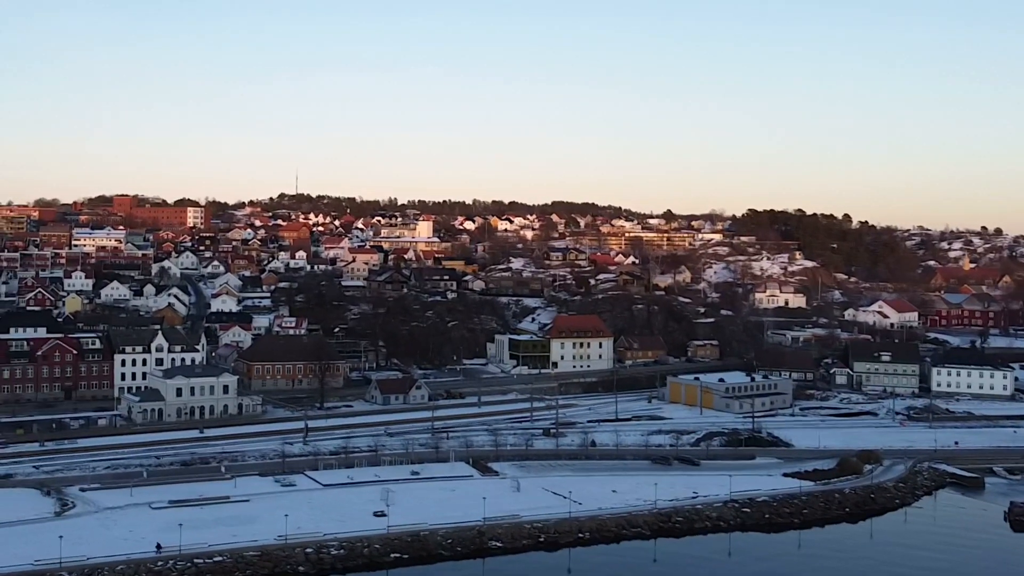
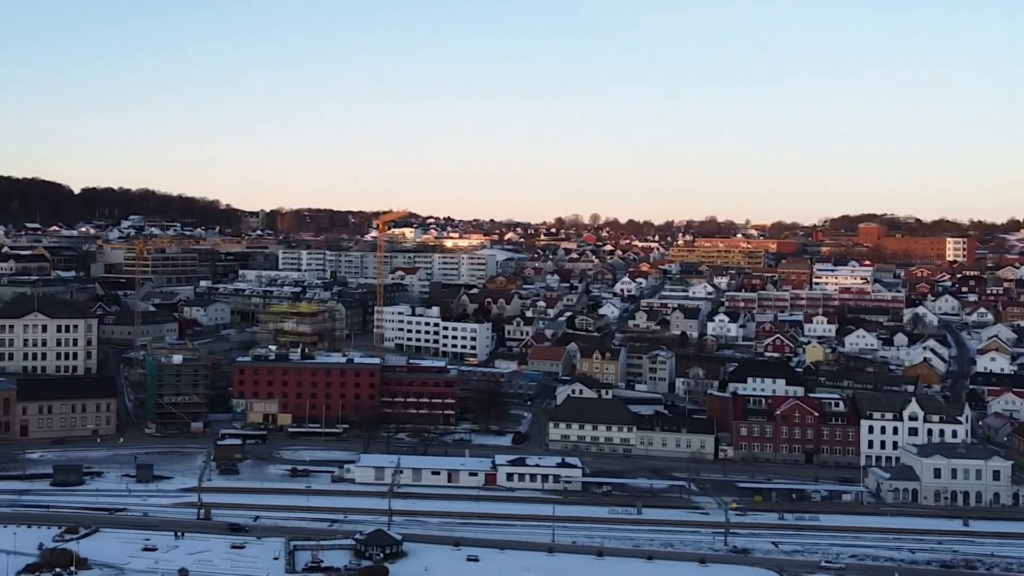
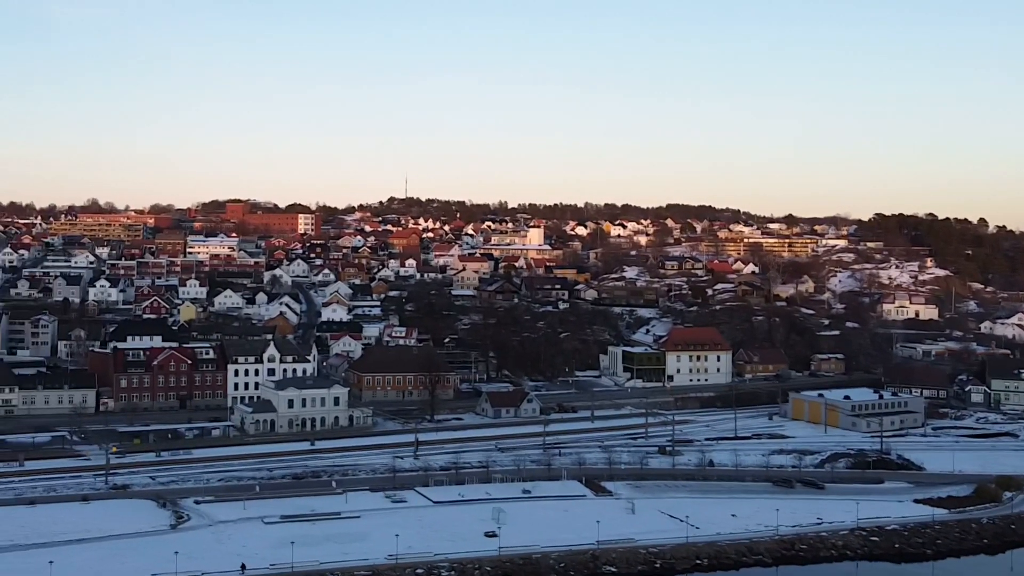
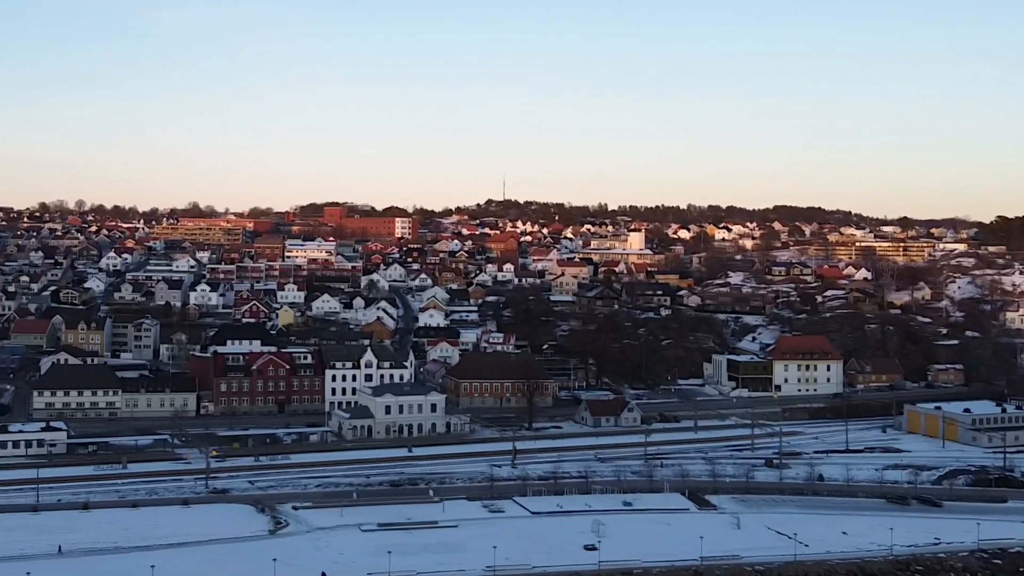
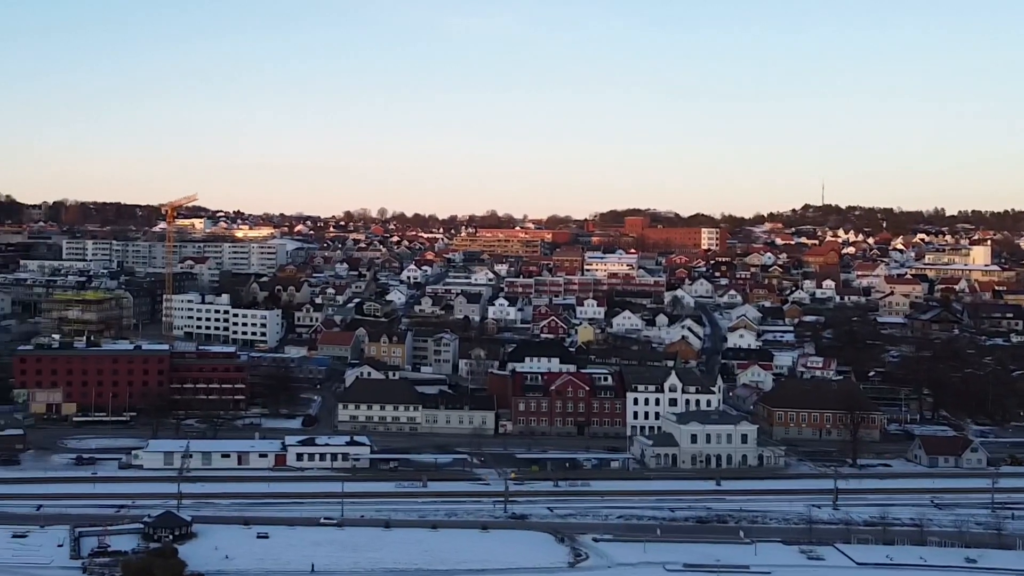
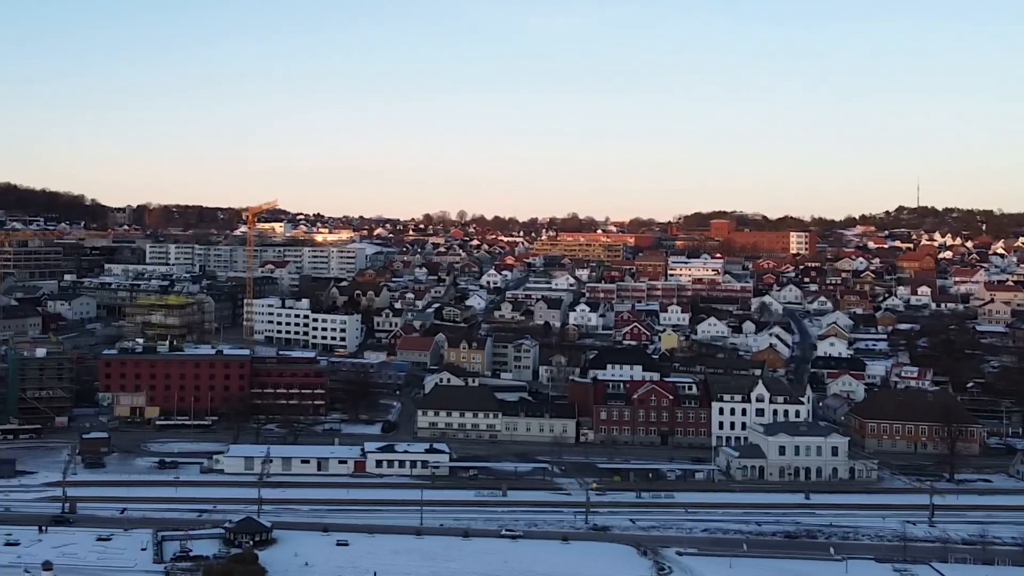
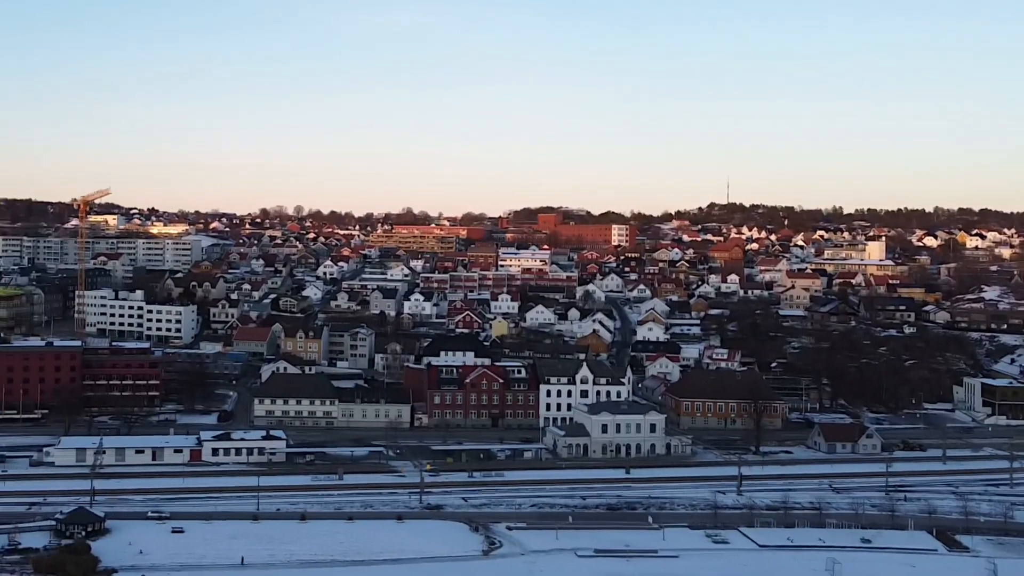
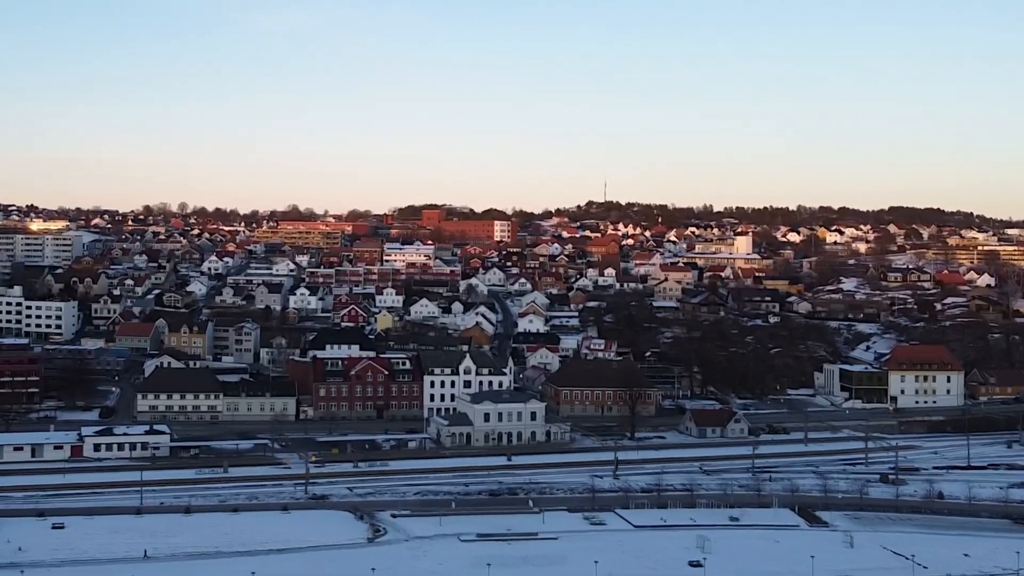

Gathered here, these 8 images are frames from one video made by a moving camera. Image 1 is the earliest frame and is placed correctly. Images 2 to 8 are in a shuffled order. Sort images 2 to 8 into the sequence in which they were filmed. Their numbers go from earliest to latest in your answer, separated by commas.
3, 4, 8, 7, 5, 6, 2
